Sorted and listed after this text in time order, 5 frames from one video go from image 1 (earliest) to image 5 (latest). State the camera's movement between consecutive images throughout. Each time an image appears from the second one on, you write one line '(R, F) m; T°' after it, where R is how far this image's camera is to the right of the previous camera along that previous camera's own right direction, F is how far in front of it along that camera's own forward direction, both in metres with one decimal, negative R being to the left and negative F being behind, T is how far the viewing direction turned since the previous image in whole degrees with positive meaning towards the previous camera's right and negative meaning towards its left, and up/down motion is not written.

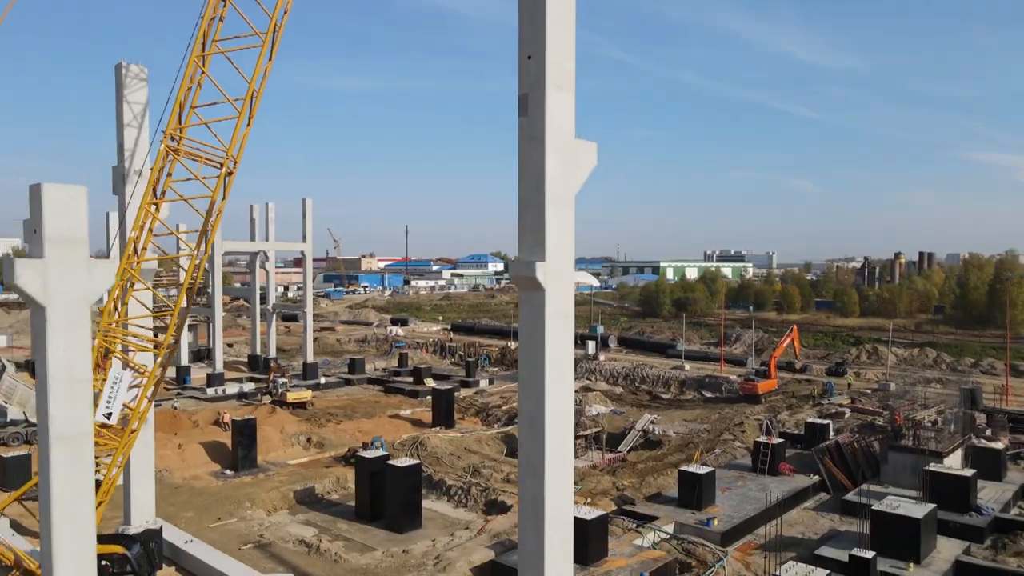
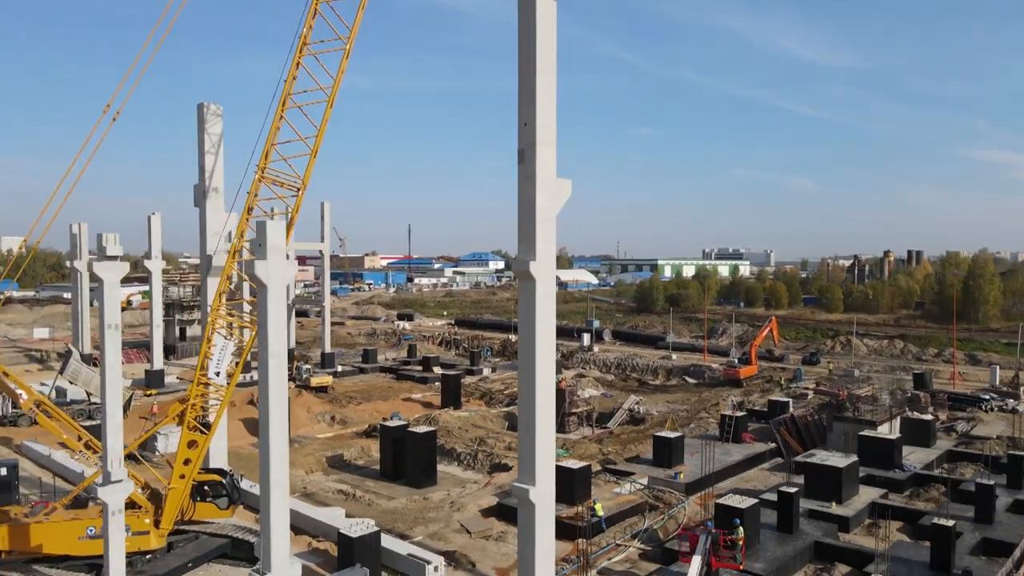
(0.0, -2.7) m; 0°
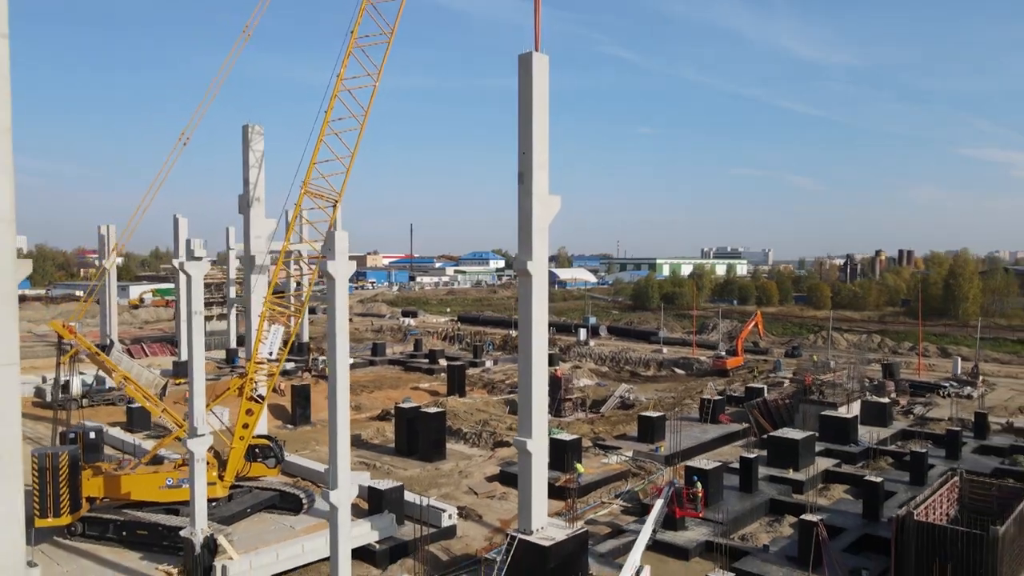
(0.0, -2.2) m; 0°
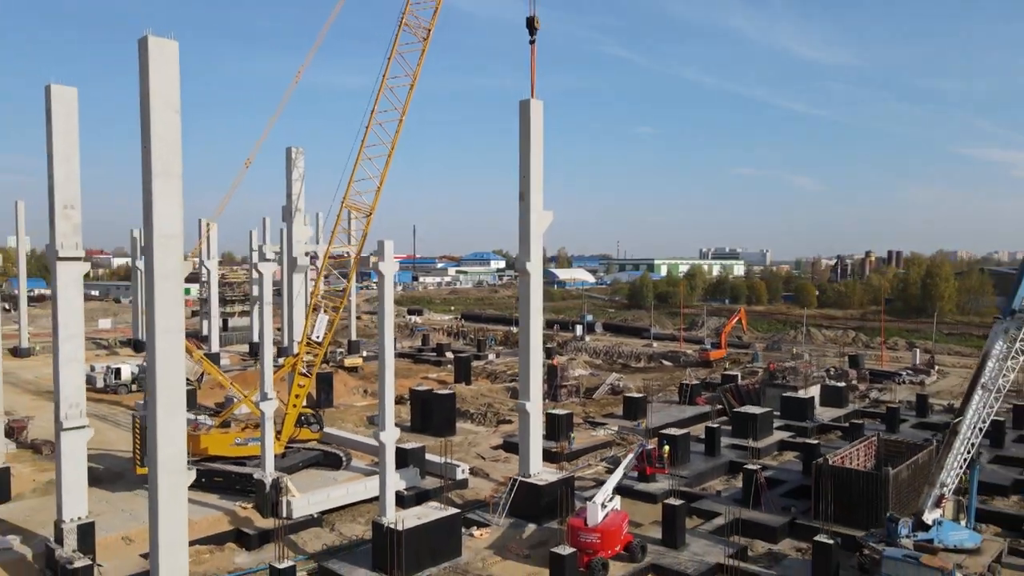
(0.0, -2.9) m; 0°
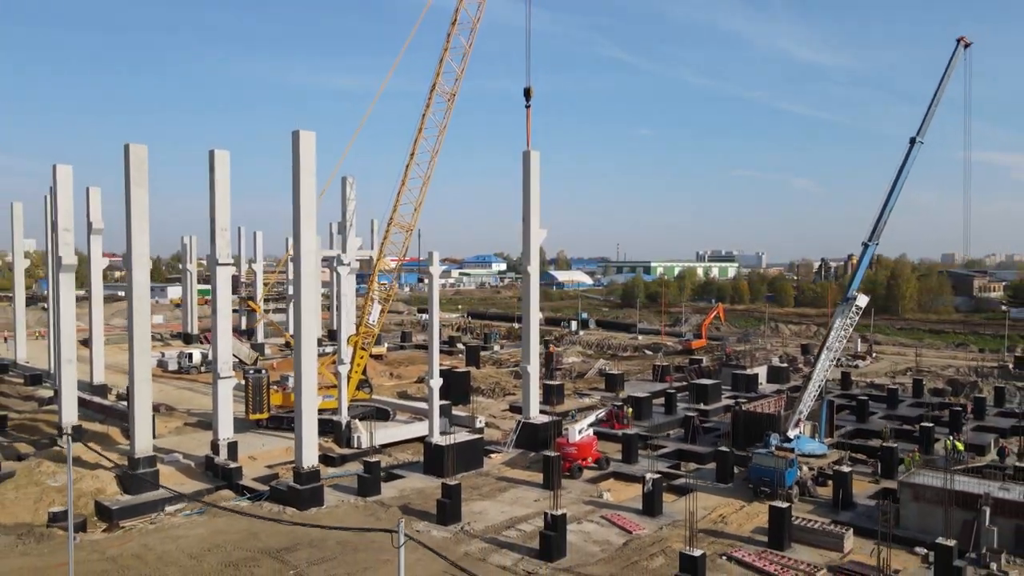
(-0.1, -5.4) m; 0°
